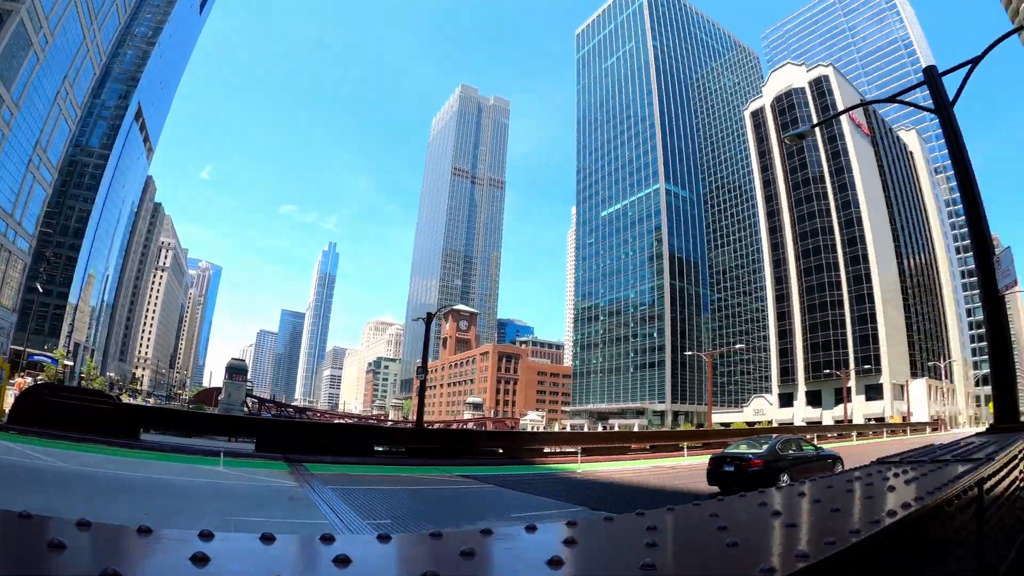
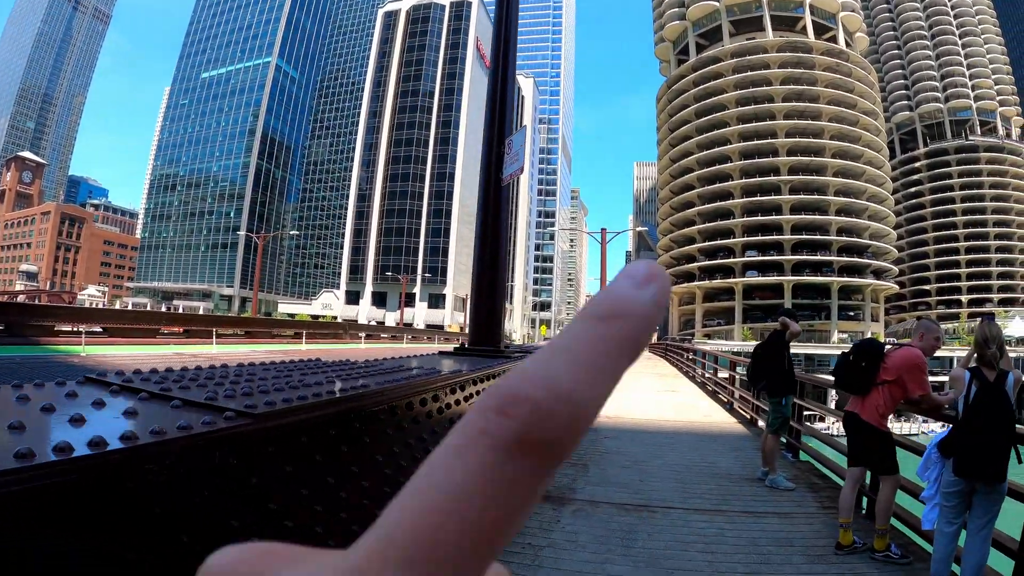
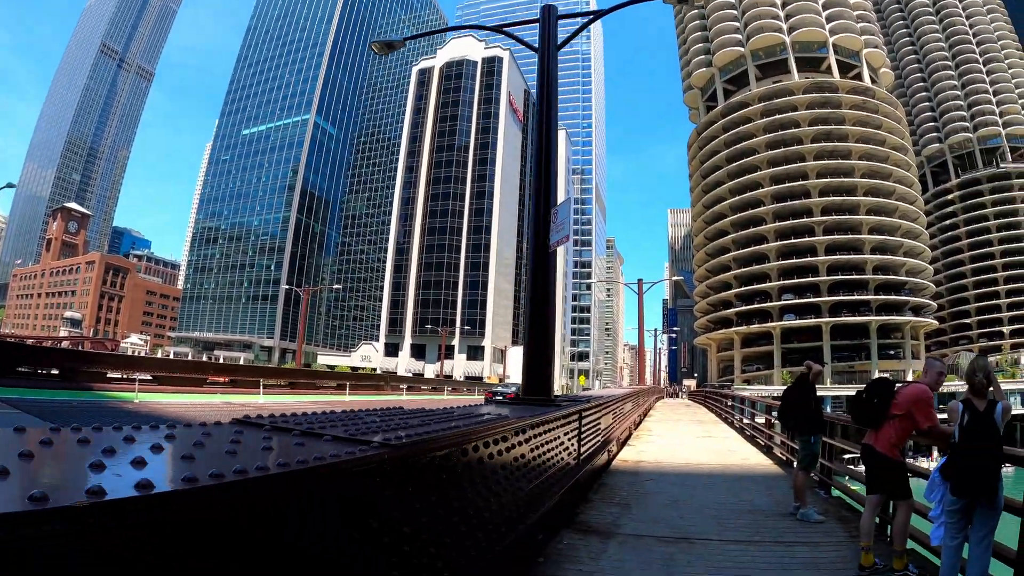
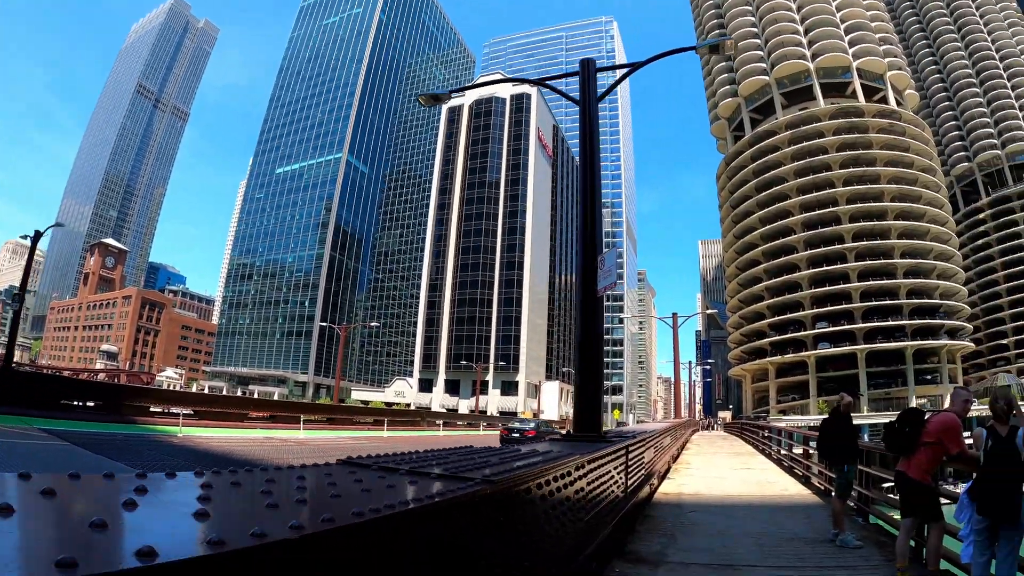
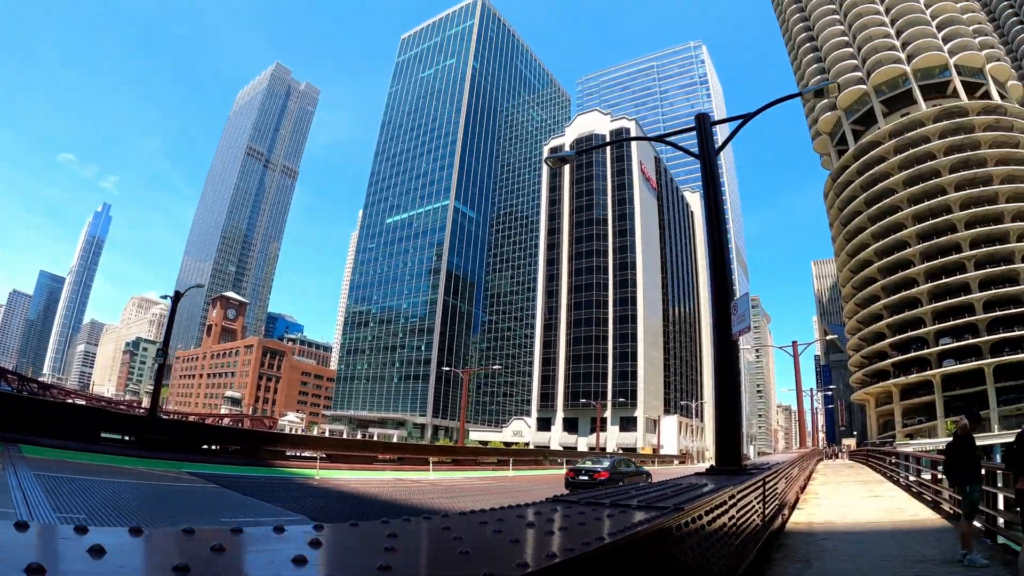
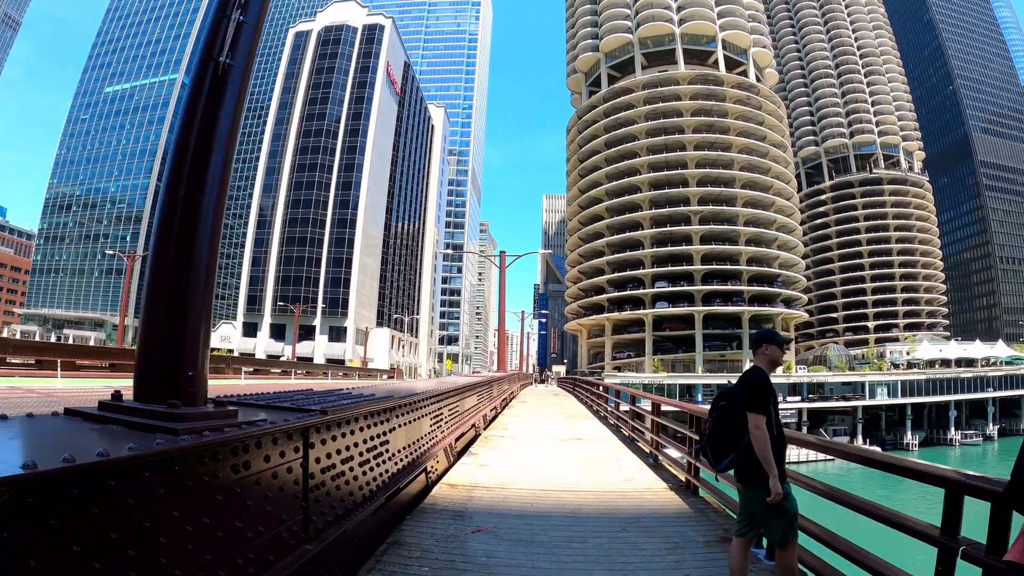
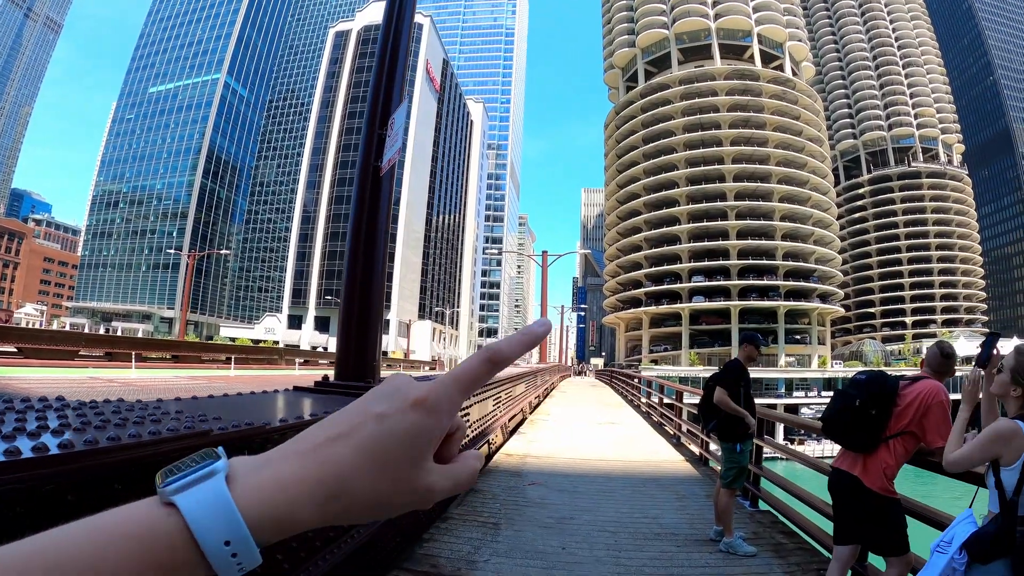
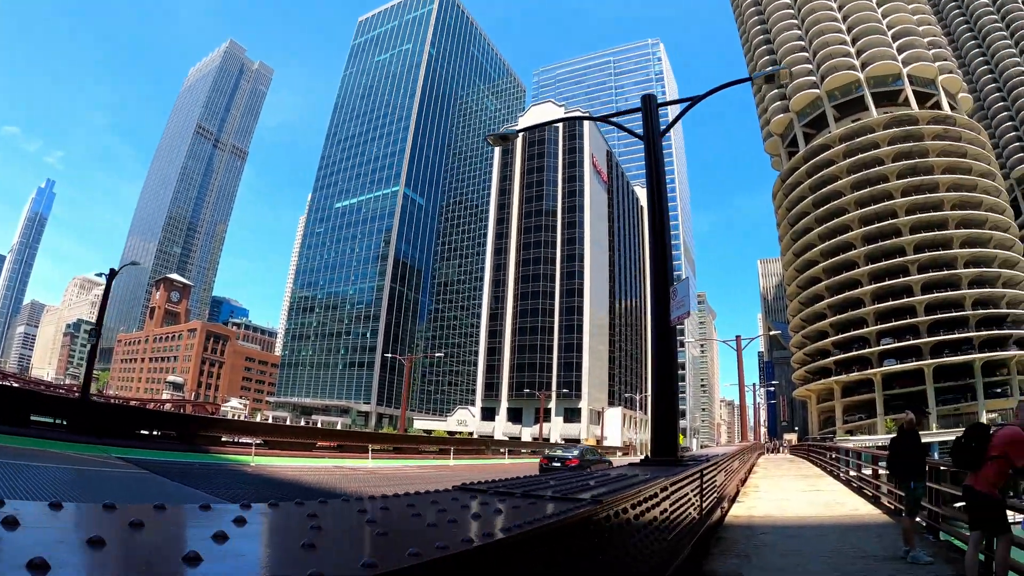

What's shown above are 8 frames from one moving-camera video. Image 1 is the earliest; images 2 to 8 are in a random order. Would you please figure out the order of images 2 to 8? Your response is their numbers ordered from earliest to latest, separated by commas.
5, 8, 4, 3, 2, 7, 6
